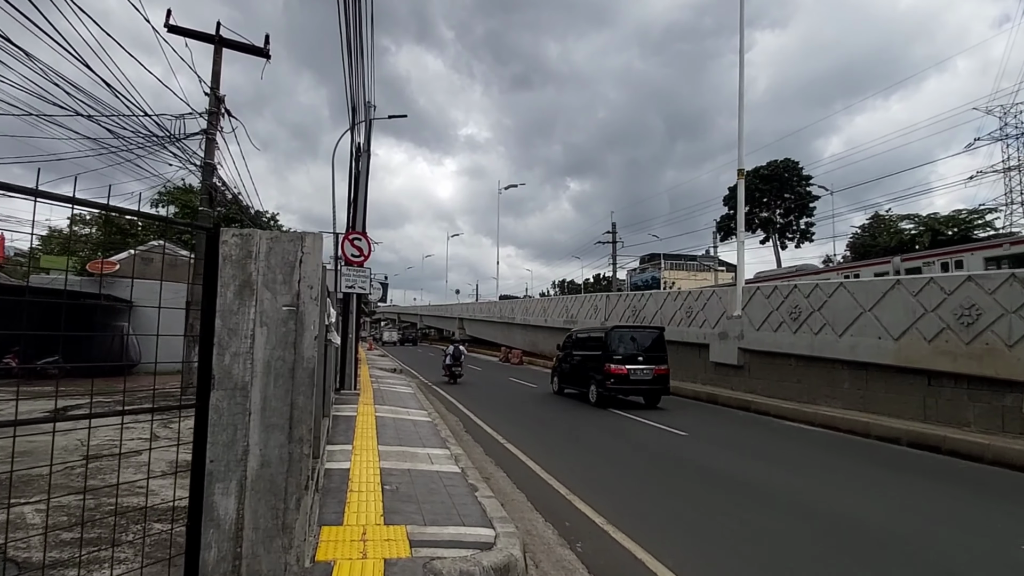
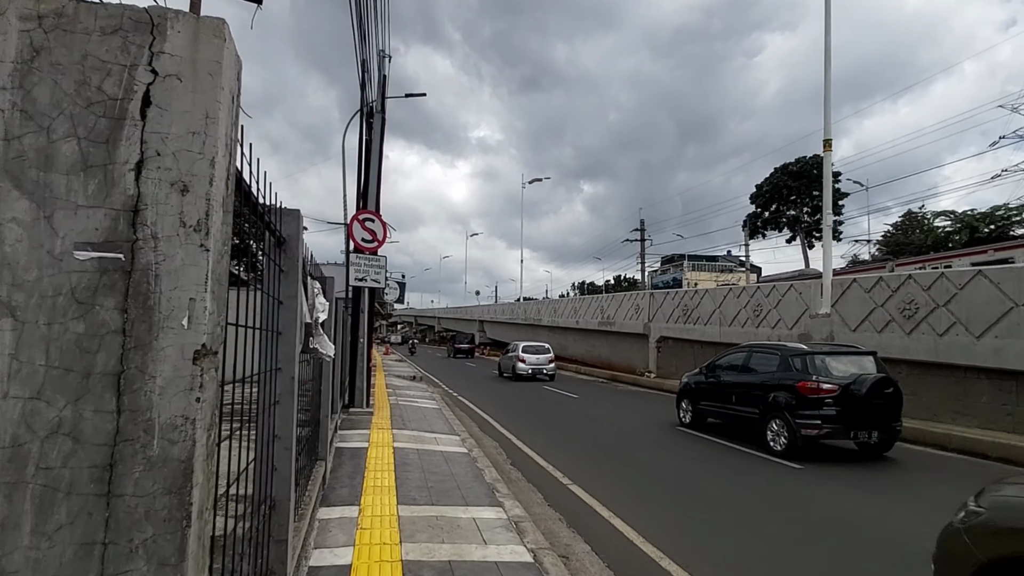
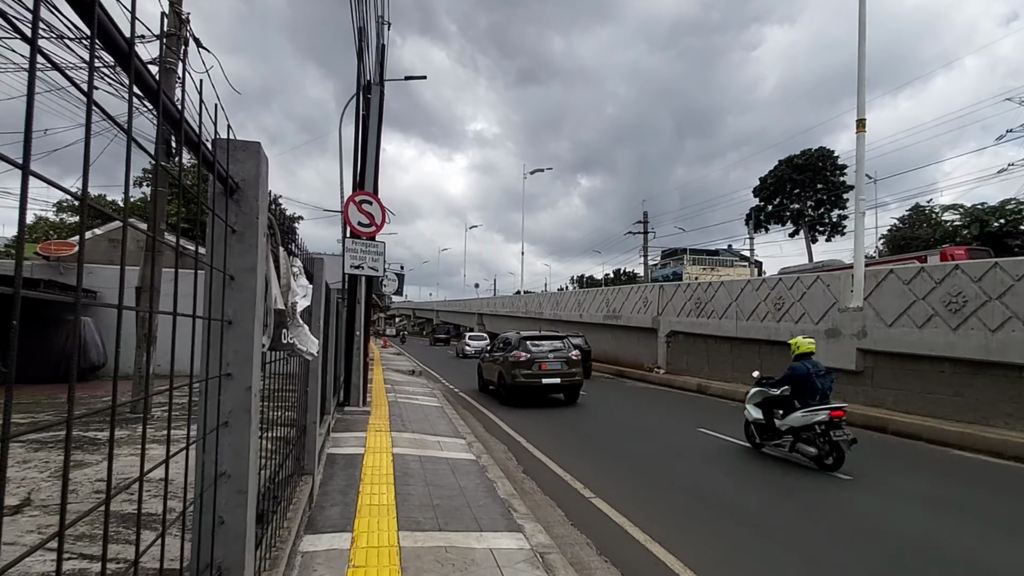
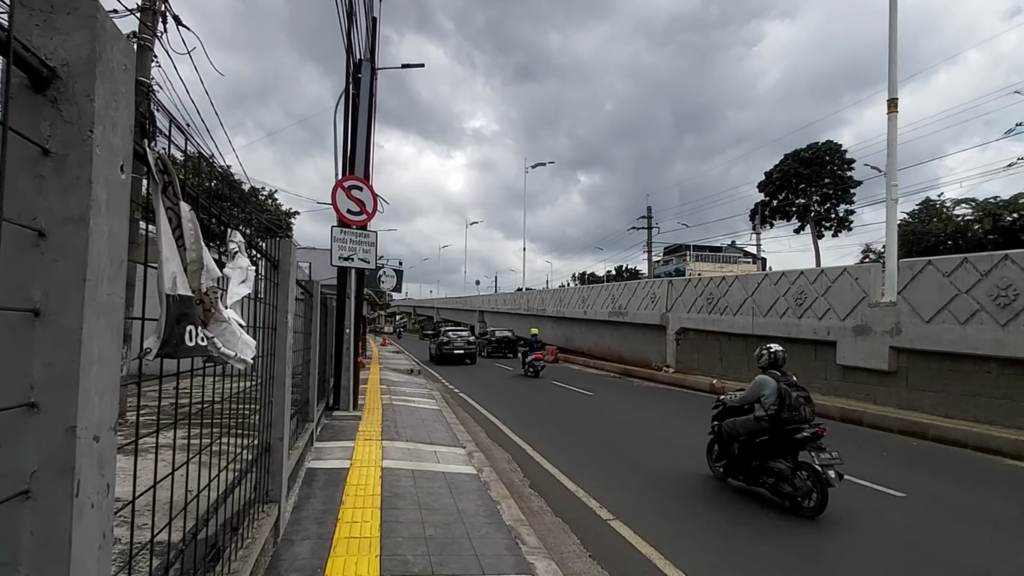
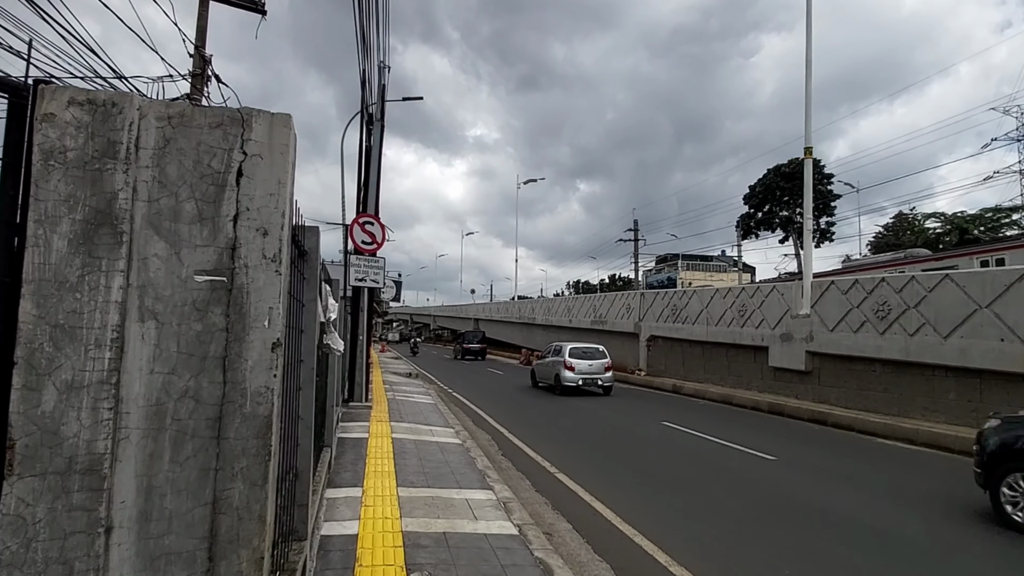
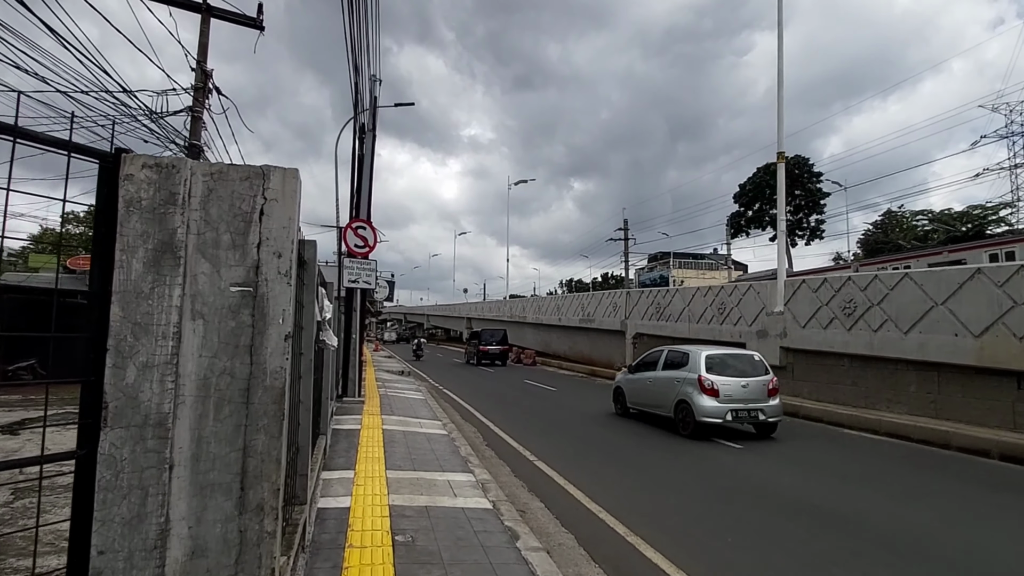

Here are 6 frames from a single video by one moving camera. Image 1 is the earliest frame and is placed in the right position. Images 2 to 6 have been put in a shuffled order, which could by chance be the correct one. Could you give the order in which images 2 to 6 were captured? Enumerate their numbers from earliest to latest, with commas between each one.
6, 5, 2, 3, 4
